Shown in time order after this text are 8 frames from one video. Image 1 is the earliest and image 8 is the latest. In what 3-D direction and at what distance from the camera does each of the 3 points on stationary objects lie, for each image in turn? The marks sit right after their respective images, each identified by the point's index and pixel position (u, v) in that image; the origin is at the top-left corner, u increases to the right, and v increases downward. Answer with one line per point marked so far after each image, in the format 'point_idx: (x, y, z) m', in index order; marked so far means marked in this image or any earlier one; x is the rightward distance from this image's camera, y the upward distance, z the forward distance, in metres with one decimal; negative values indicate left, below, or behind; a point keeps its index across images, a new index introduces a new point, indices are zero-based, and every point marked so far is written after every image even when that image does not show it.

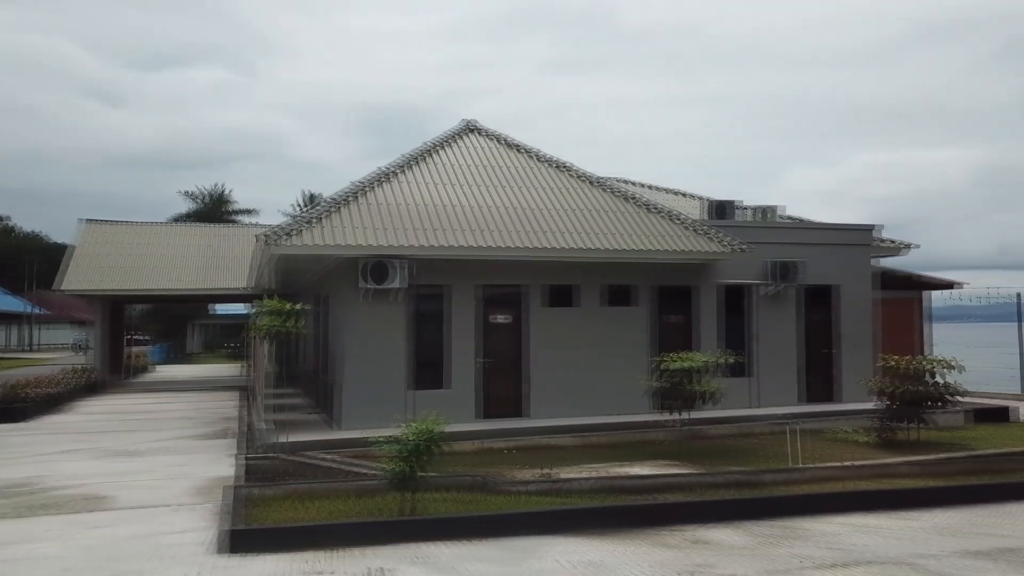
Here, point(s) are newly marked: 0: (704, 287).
0: (+3.5, 0.0, +14.8) m
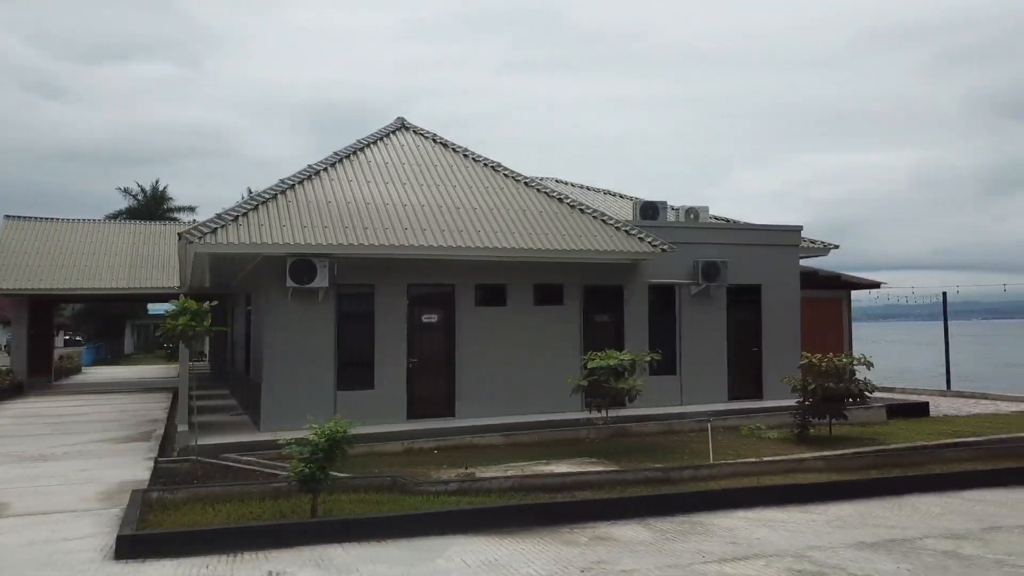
0: (+2.2, 0.0, +15.0) m
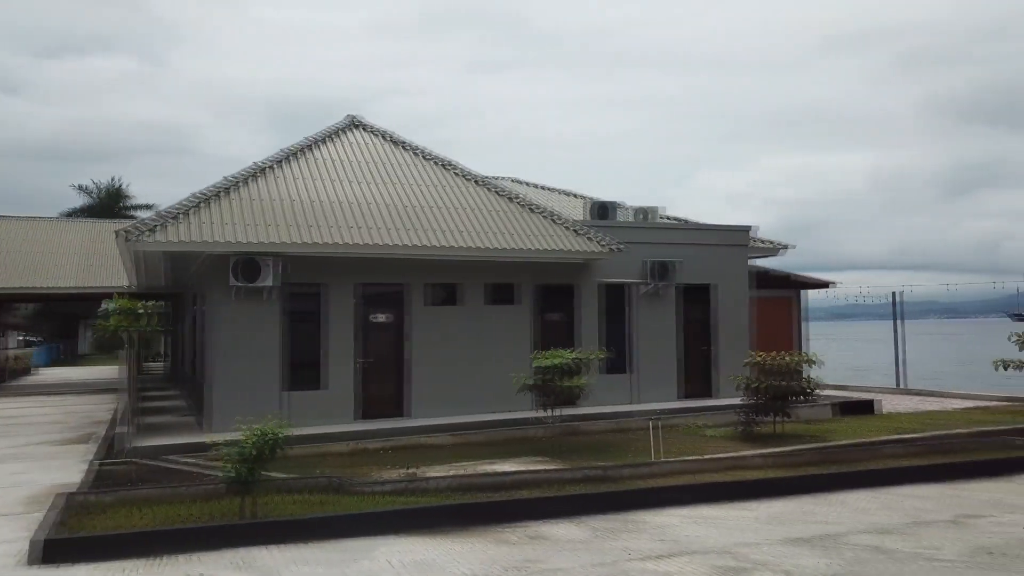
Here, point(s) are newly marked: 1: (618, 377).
0: (+1.3, 0.0, +15.0) m
1: (+2.0, -1.7, +15.2) m
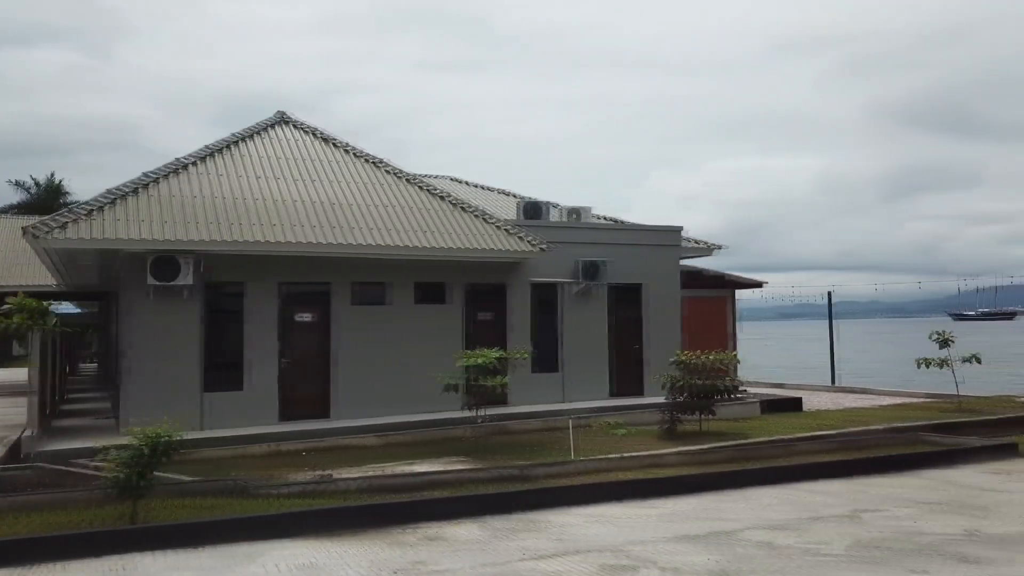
0: (0.0, +0.1, +15.0) m
1: (+0.7, -1.7, +15.2) m
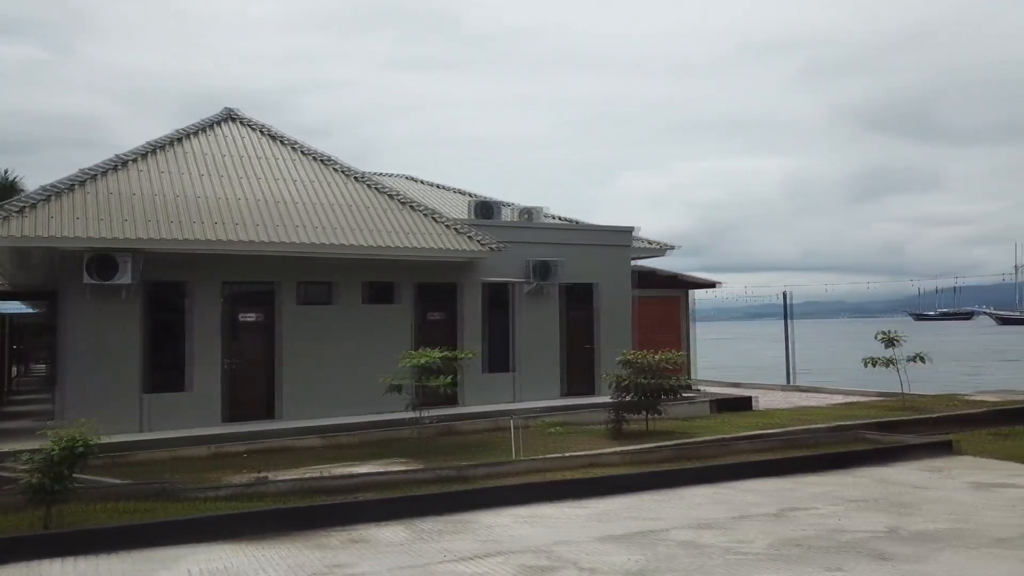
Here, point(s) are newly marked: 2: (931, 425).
0: (-0.9, +0.1, +14.9) m
1: (-0.3, -1.7, +15.2) m
2: (+6.7, -2.2, +13.0) m
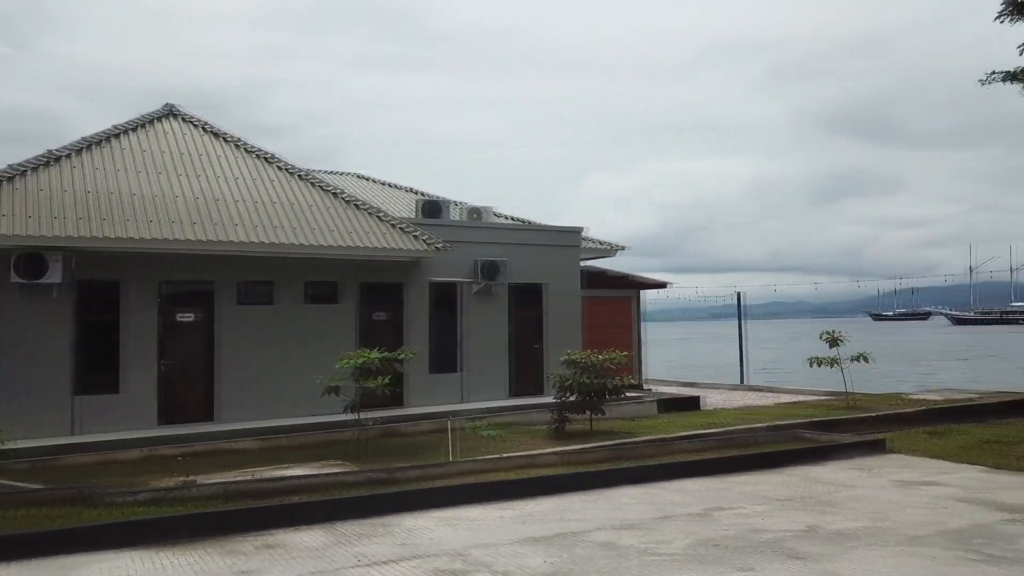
0: (-1.9, +0.1, +14.8) m
1: (-1.3, -1.6, +15.1) m
2: (+5.8, -2.2, +13.2) m
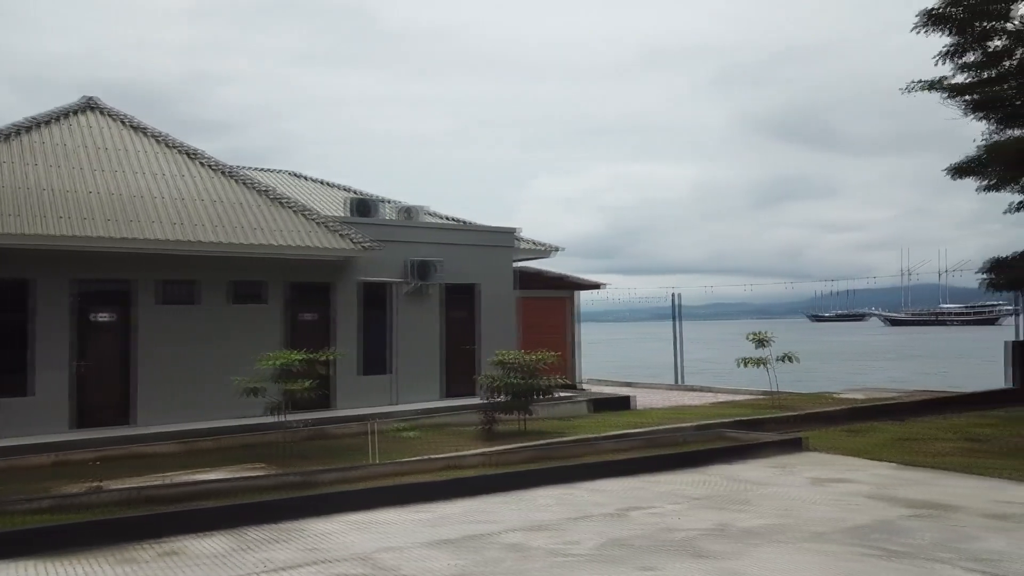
0: (-3.1, +0.1, +14.6) m
1: (-2.5, -1.6, +14.9) m
2: (+4.6, -2.2, +13.5) m
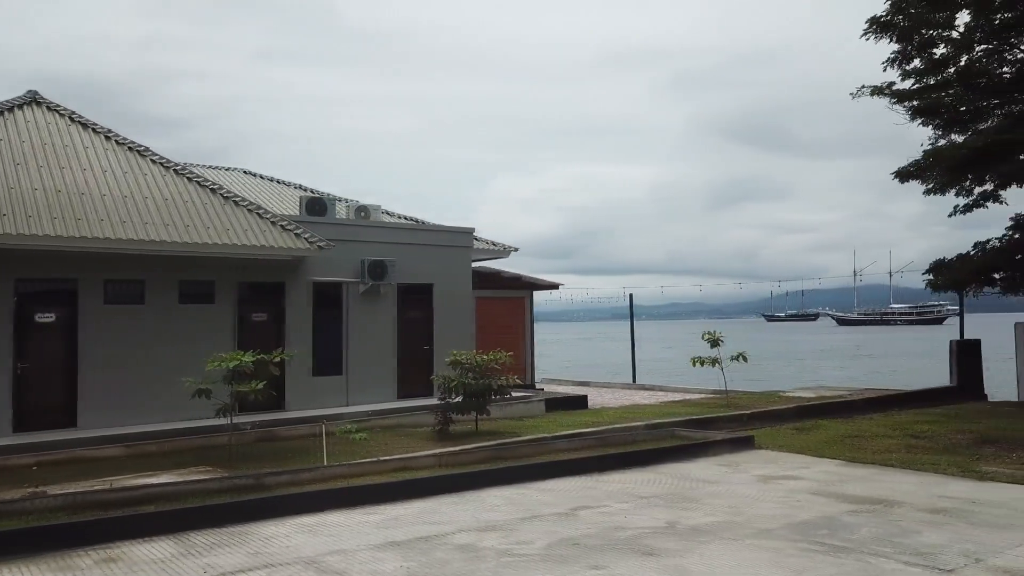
0: (-3.9, +0.1, +14.4) m
1: (-3.3, -1.6, +14.8) m
2: (+3.9, -2.2, +13.7) m
